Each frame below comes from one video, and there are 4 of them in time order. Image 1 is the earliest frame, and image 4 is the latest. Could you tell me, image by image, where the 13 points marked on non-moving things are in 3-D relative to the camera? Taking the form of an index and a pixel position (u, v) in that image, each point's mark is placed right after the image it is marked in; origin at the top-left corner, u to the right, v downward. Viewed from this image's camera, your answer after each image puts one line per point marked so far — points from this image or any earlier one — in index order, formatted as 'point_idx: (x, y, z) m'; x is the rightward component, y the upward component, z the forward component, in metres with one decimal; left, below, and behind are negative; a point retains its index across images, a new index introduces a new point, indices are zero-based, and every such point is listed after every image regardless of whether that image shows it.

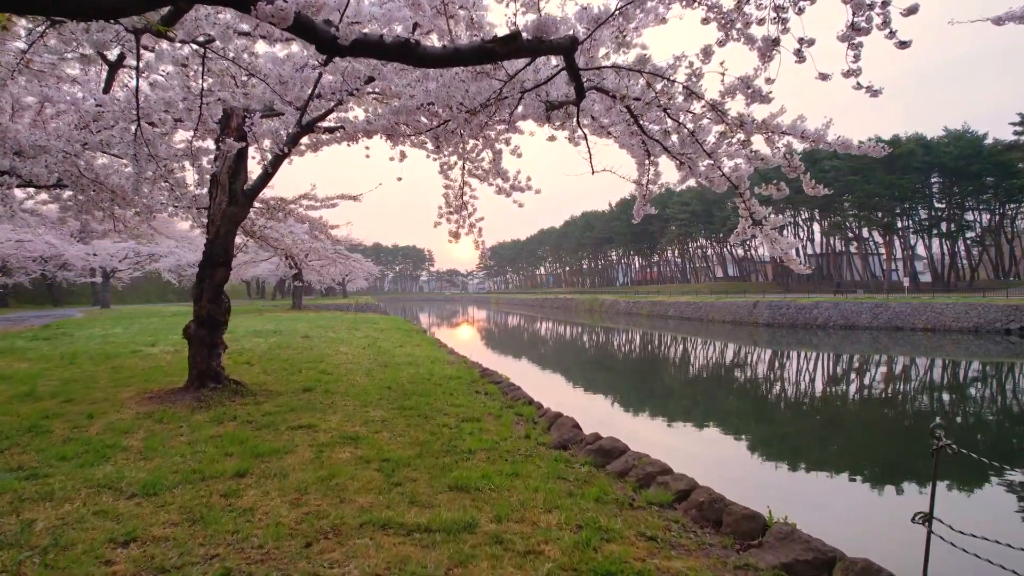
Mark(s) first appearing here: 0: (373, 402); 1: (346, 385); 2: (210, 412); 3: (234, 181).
0: (-1.9, -1.5, +6.8) m
1: (-2.7, -1.6, +8.1) m
2: (-3.5, -1.4, +5.9) m
3: (-3.8, +1.5, +6.9) m
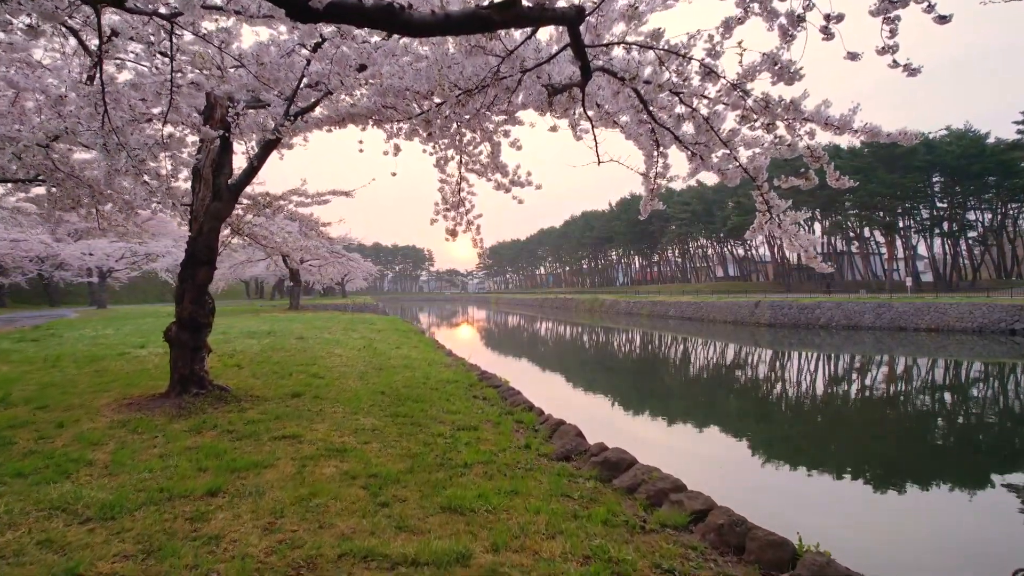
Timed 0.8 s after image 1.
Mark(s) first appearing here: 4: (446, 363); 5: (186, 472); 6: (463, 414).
0: (-1.9, -1.5, +6.4) m
1: (-2.7, -1.6, +7.8) m
2: (-3.5, -1.4, +5.5) m
3: (-3.8, +1.5, +6.6) m
4: (-1.5, -1.7, +11.3) m
5: (-2.5, -1.4, +4.0) m
6: (-0.6, -1.6, +6.6) m
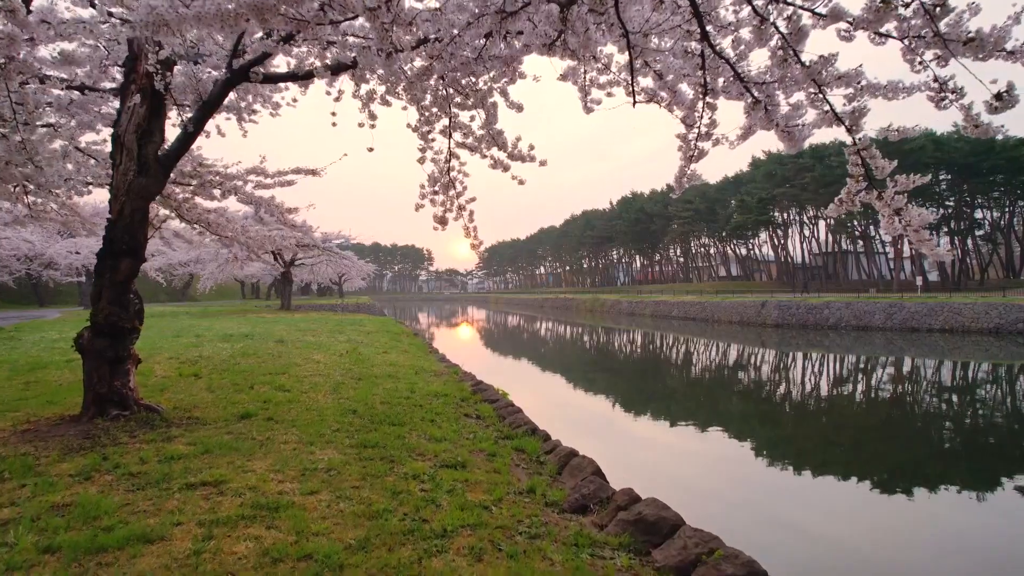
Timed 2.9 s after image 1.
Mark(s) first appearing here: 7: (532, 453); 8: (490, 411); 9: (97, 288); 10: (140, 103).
0: (-1.9, -1.5, +5.1) m
1: (-2.7, -1.5, +6.5) m
2: (-3.5, -1.4, +4.2) m
3: (-3.8, +1.5, +5.3) m
4: (-1.5, -1.6, +10.0) m
5: (-2.5, -1.4, +2.6) m
6: (-0.7, -1.6, +5.3) m
7: (+0.2, -1.7, +5.2) m
8: (-0.3, -1.7, +6.8) m
9: (-4.3, 0.0, +5.2) m
10: (-3.8, +1.9, +5.2) m
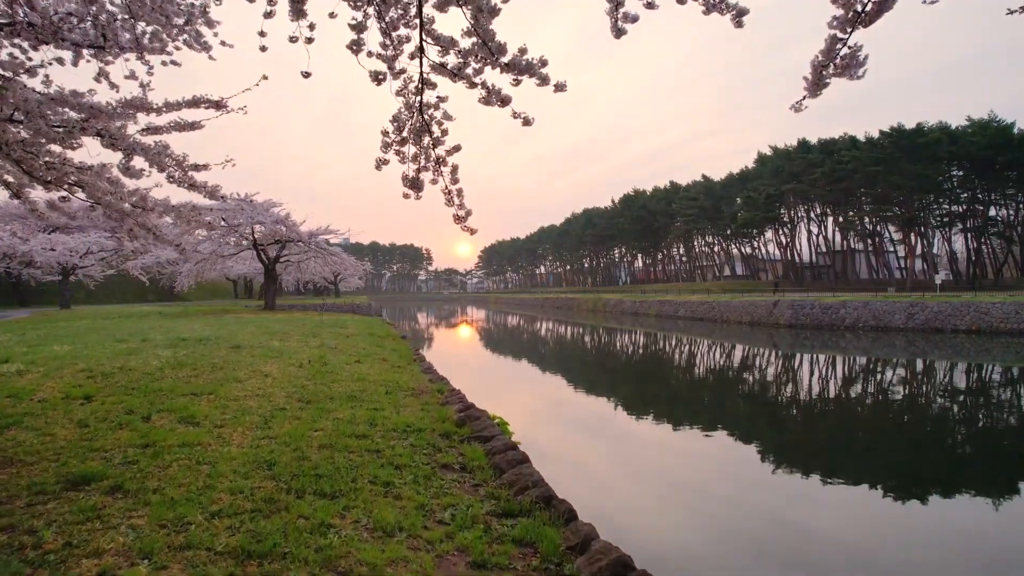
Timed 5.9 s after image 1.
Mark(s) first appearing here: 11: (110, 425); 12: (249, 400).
0: (-1.9, -1.4, +2.9) m
1: (-2.7, -1.4, +4.2) m
2: (-3.5, -1.3, +2.0) m
3: (-3.8, +1.6, +3.1) m
4: (-1.5, -1.5, +7.7) m
5: (-2.5, -1.3, +0.4) m
6: (-0.6, -1.5, +3.1) m
7: (+0.2, -1.6, +3.0) m
8: (-0.3, -1.6, +4.6) m
9: (-4.3, +0.1, +3.0) m
10: (-3.8, +2.0, +3.0) m
11: (-4.1, -1.4, +5.2) m
12: (-3.4, -1.4, +6.6) m
